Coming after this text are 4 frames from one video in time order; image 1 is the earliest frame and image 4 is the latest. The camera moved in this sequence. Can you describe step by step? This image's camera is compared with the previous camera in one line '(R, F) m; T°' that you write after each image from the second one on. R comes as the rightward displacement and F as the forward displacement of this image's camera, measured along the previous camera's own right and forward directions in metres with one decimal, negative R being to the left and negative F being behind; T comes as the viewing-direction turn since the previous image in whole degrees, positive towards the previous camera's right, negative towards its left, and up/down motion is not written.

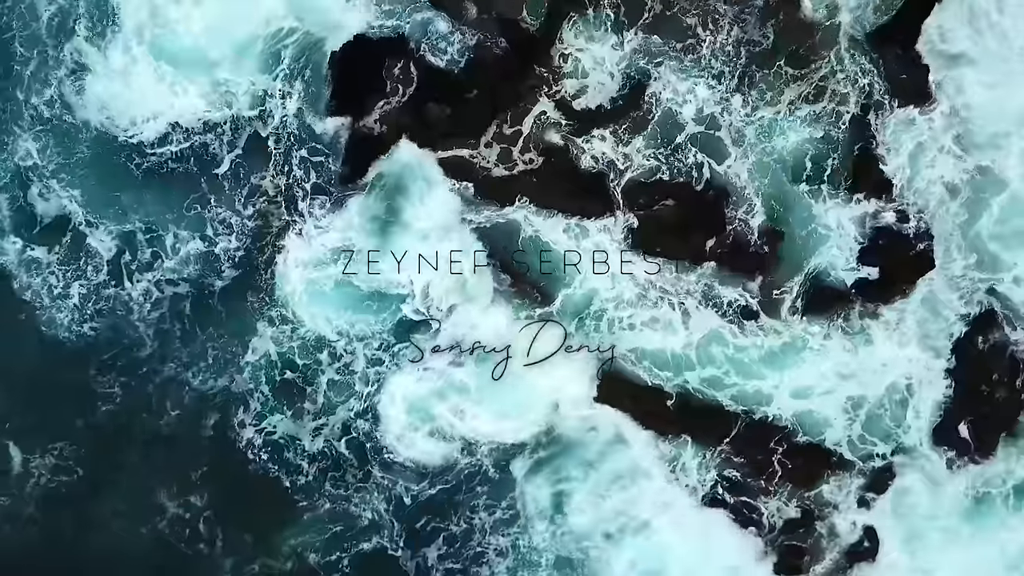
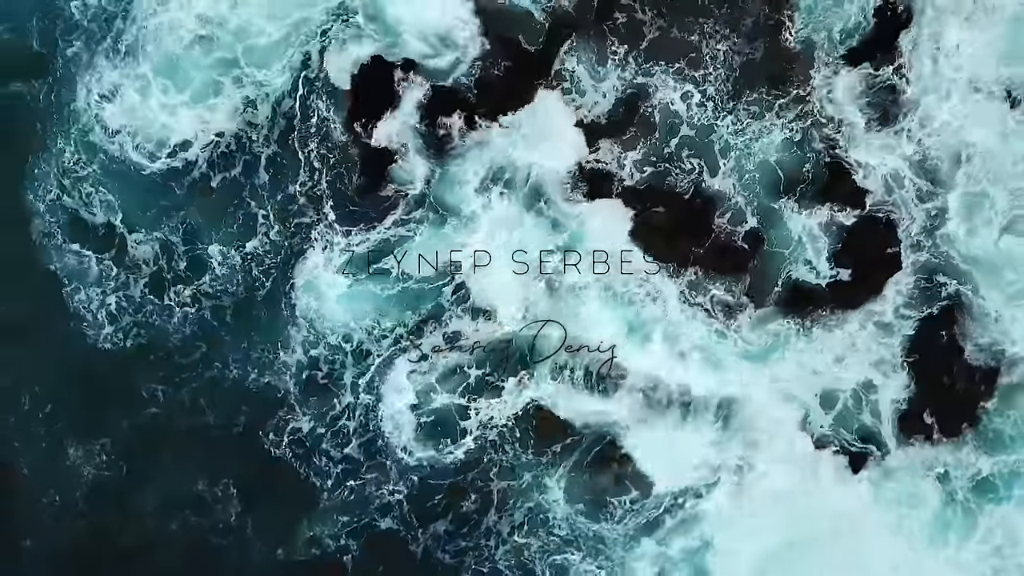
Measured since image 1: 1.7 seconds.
(+0.3, -1.0) m; -1°
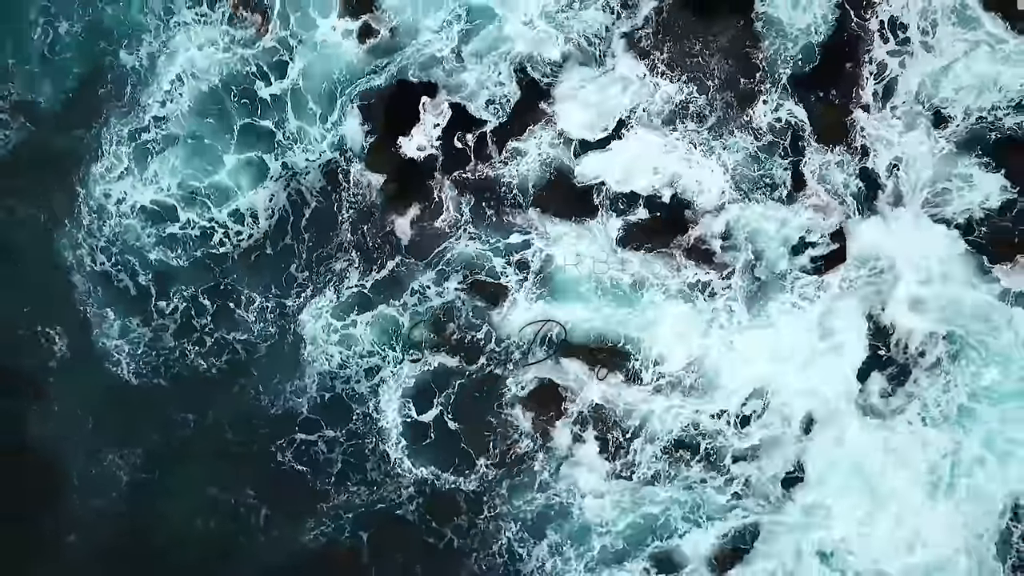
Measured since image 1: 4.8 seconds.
(+0.2, -2.1) m; -1°
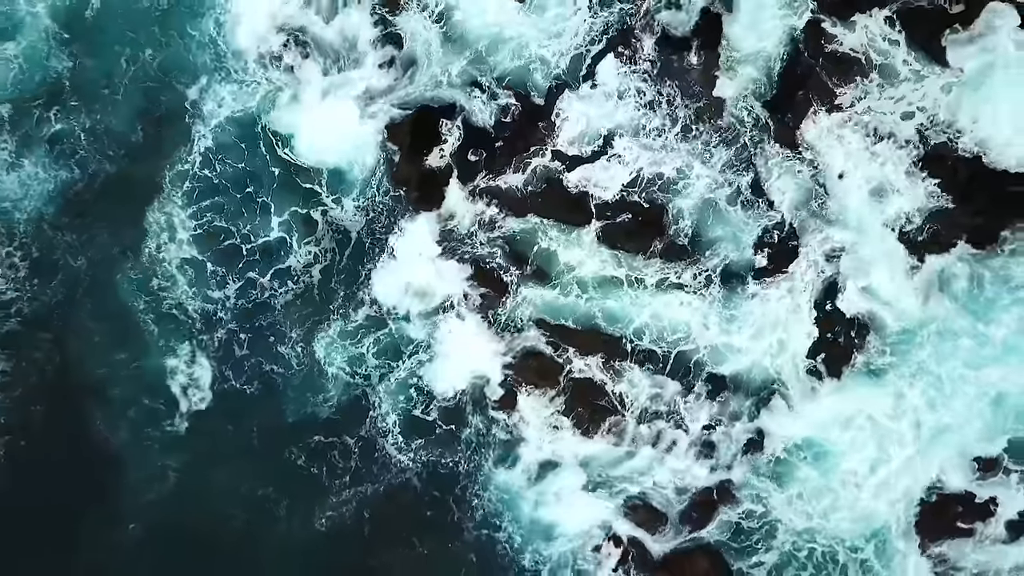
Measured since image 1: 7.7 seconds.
(+0.1, -2.6) m; -1°
